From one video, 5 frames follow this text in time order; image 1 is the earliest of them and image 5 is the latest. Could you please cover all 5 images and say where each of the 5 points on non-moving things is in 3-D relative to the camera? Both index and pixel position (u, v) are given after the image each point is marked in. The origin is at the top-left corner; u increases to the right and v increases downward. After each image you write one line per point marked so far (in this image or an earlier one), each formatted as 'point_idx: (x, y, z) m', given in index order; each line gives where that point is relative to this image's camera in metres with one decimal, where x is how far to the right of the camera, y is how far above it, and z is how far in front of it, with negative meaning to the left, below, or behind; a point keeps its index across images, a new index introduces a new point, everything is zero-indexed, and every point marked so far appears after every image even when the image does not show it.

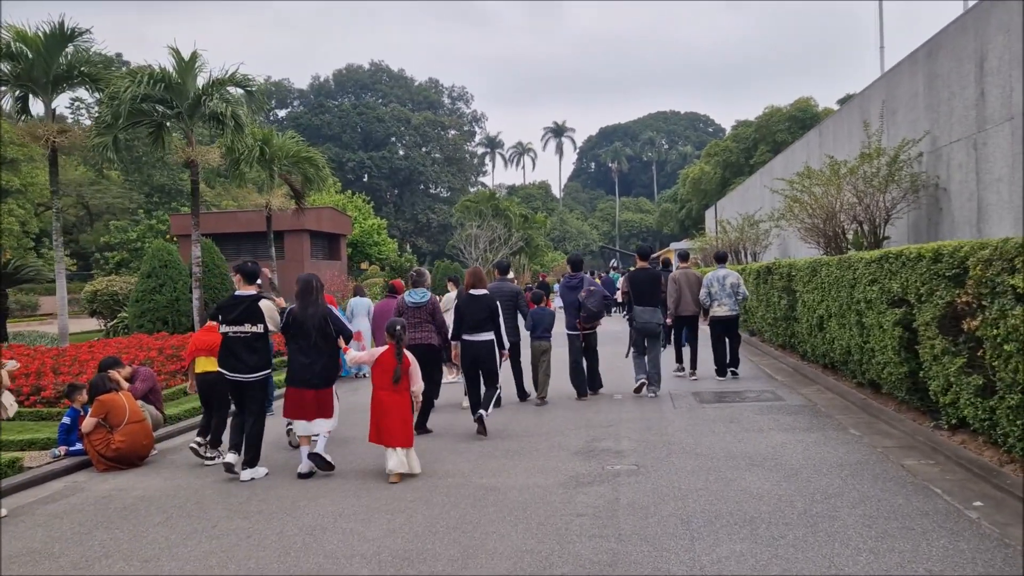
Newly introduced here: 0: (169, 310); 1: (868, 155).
0: (-8.4, -0.6, +19.9) m
1: (+5.7, +2.1, +13.0) m
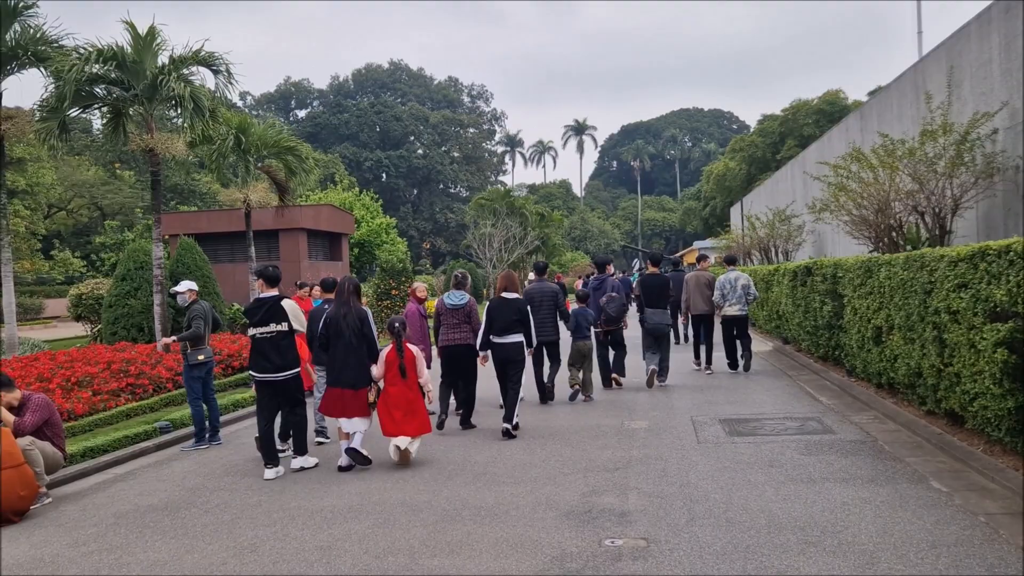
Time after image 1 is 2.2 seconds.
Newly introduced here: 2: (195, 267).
0: (-8.2, -0.6, +18.2) m
1: (+5.6, +2.1, +11.0) m
2: (-7.5, +0.5, +19.4) m
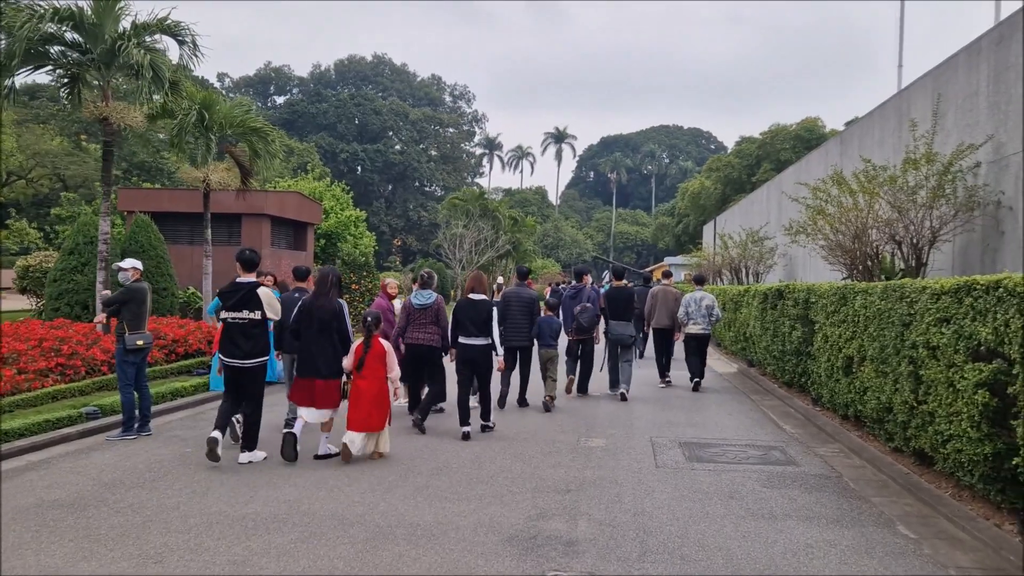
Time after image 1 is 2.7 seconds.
0: (-9.0, -0.1, +17.4) m
1: (+5.3, +1.6, +10.7) m
2: (-8.3, +1.0, +18.6) m
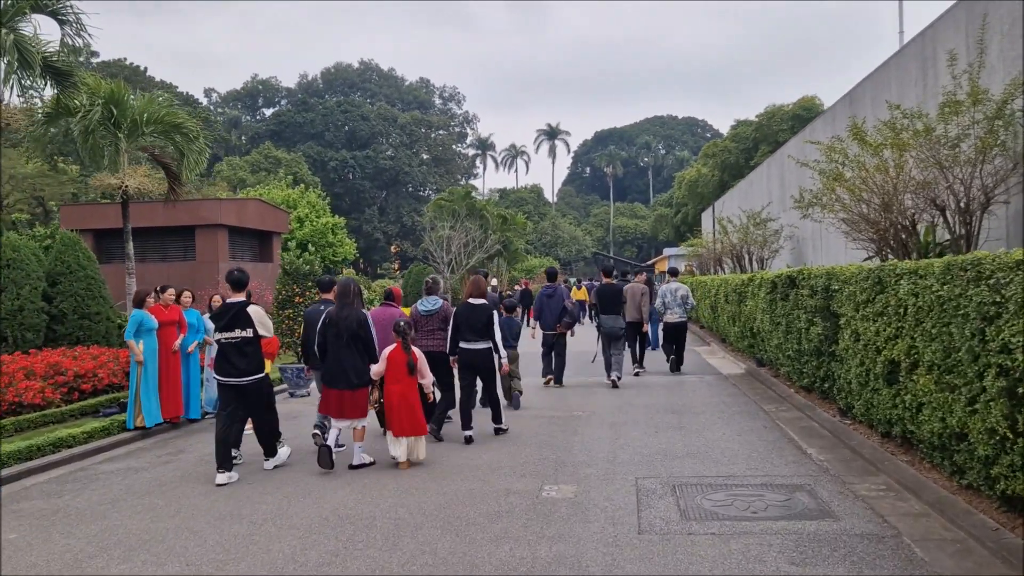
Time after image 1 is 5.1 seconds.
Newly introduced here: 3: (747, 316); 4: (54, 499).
0: (-9.5, -0.7, +15.3) m
1: (+4.6, +1.9, +8.5) m
2: (-8.9, +0.4, +16.5) m
3: (+4.3, -0.5, +14.8) m
4: (-4.2, -1.9, +7.4) m
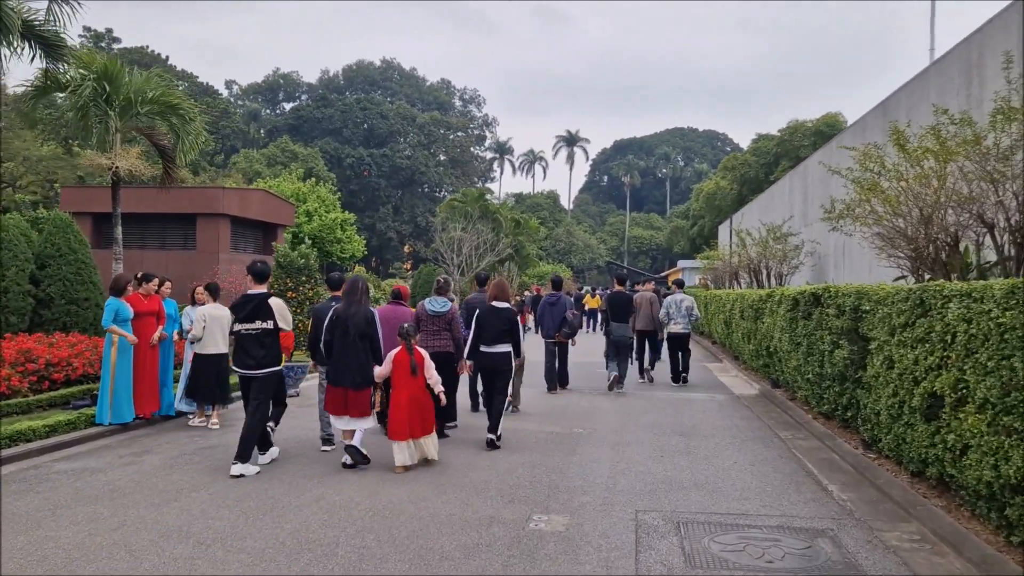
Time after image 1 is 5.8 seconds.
0: (-9.5, -0.3, +14.7) m
1: (+4.6, +1.6, +7.7) m
2: (-8.7, +0.8, +15.9) m
3: (+4.3, -0.8, +14.0) m
4: (-4.3, -1.8, +6.8) m
